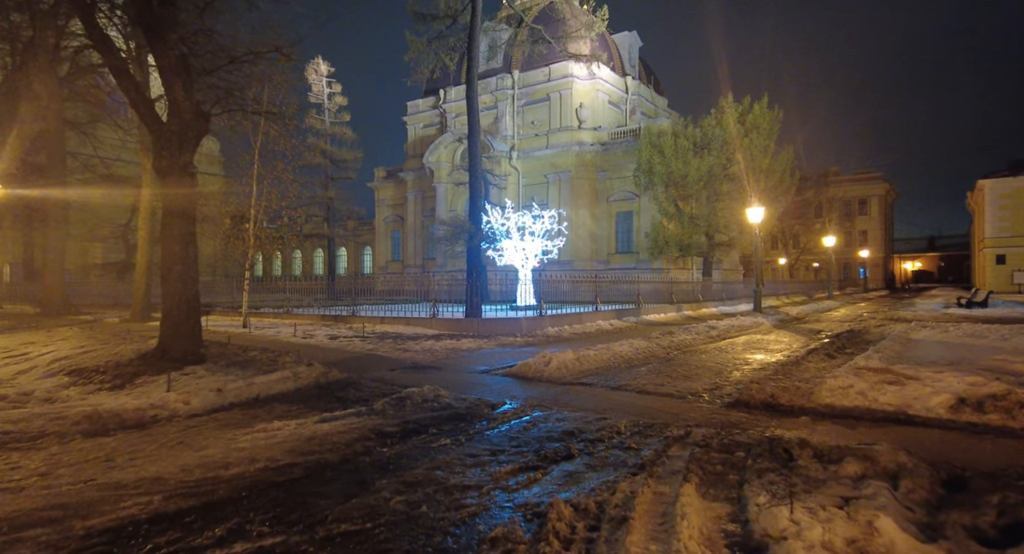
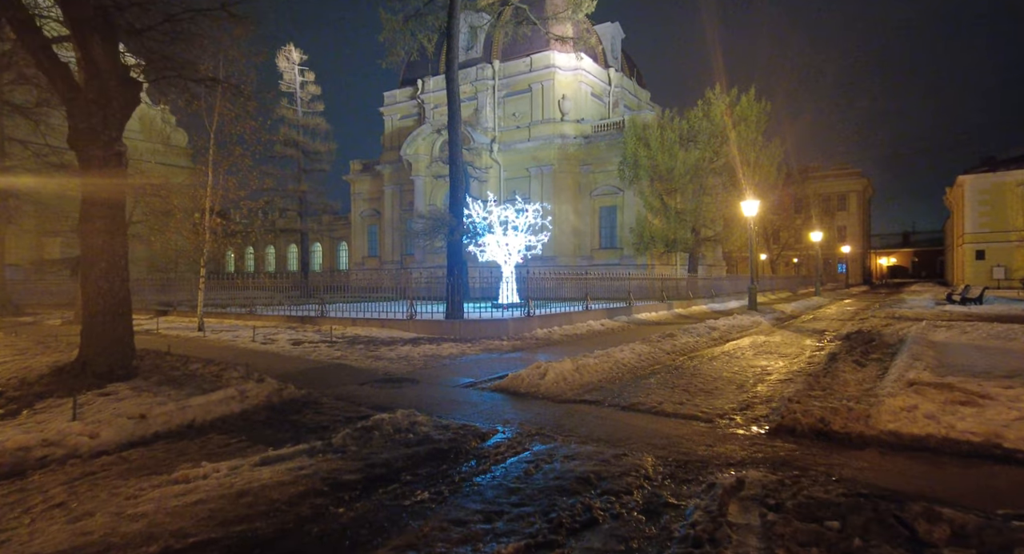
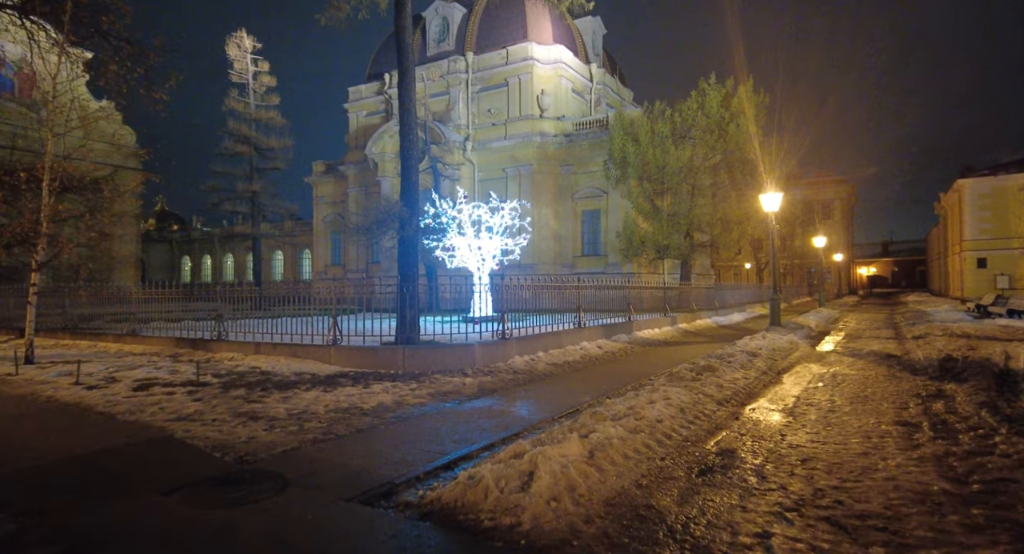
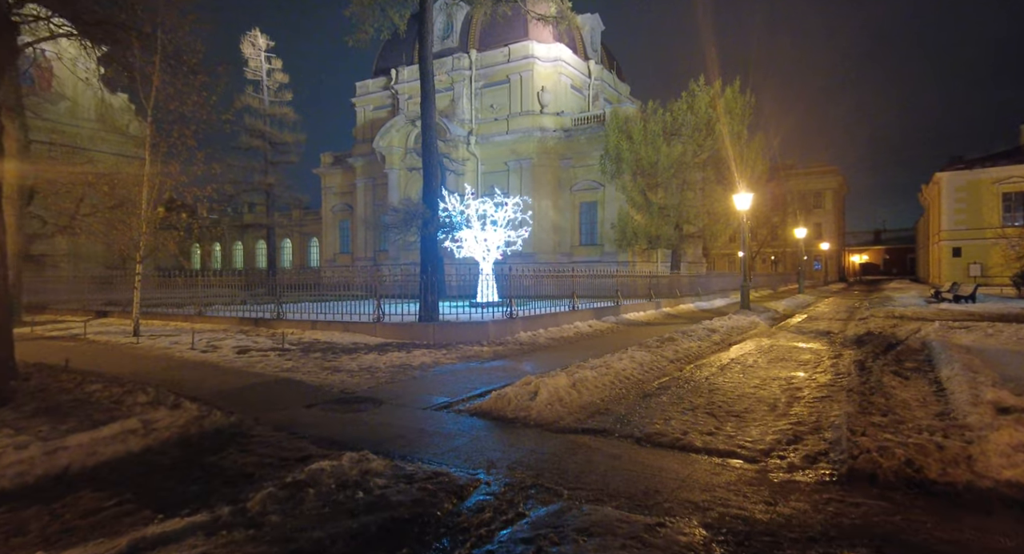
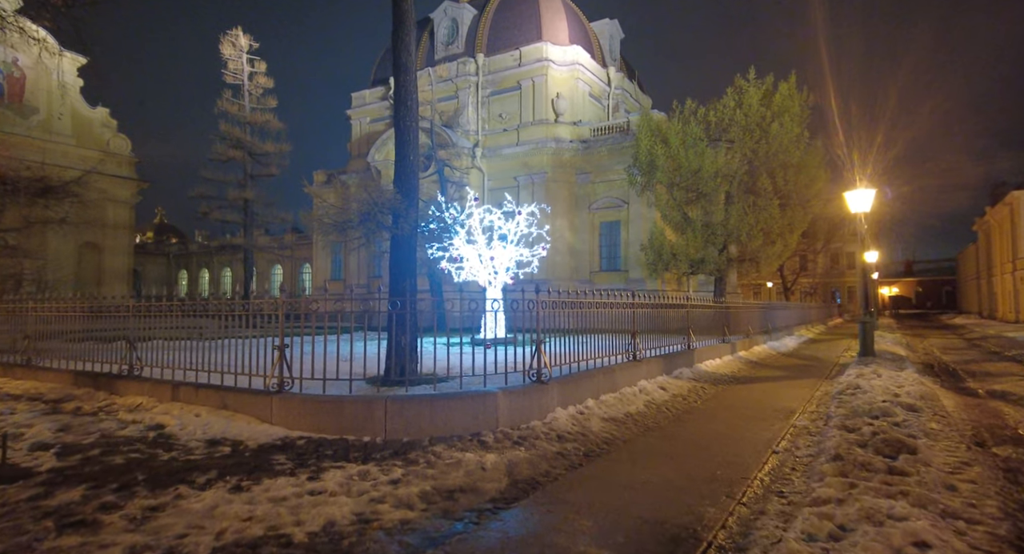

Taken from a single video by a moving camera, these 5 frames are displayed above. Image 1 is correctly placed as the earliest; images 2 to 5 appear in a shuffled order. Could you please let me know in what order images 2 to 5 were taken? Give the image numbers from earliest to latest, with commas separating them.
2, 4, 3, 5
